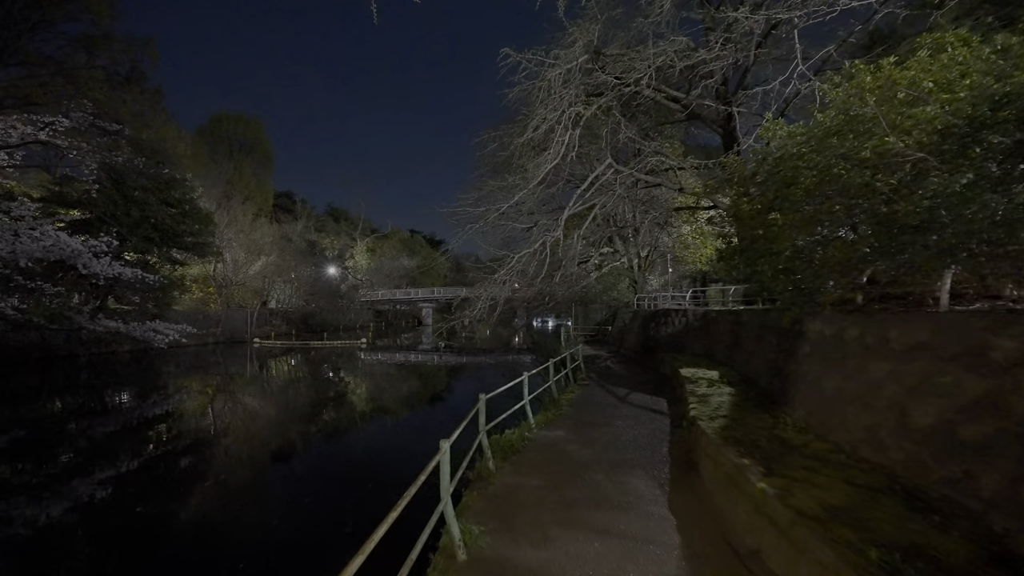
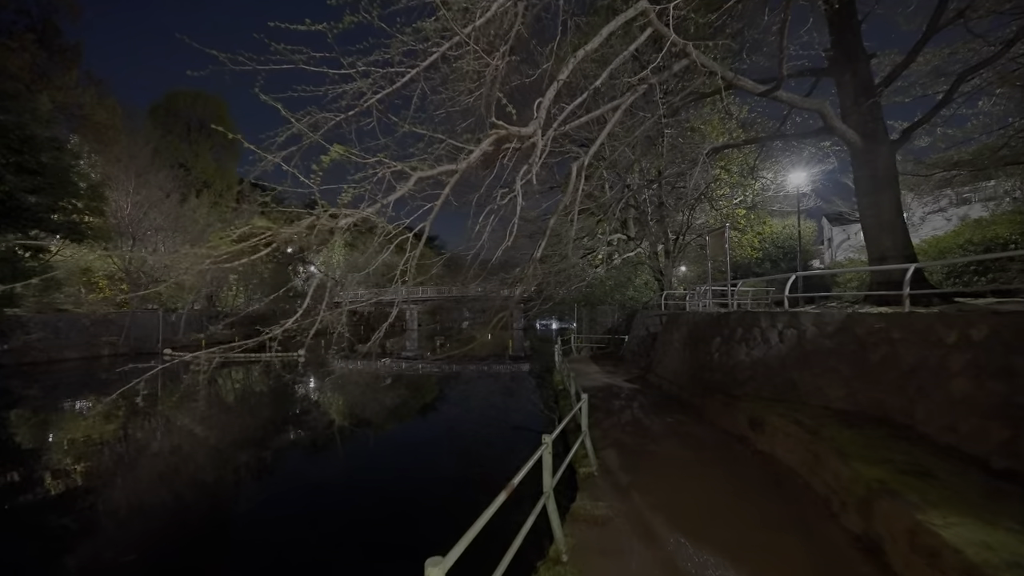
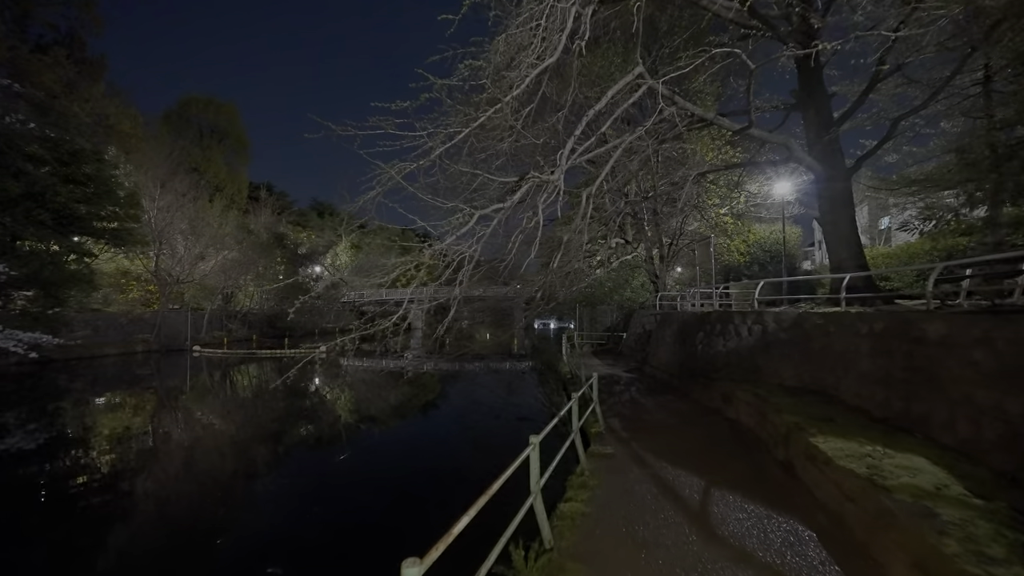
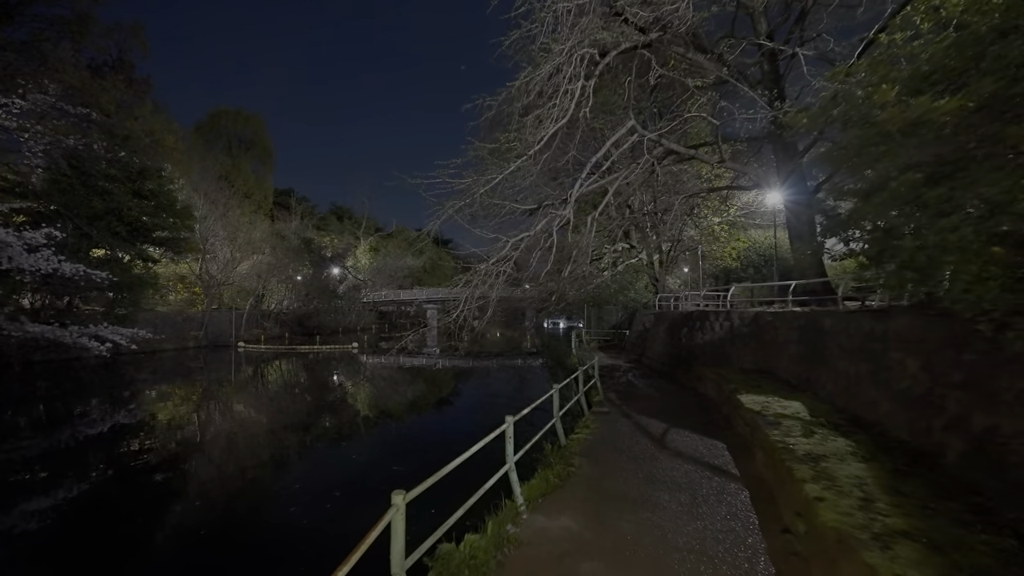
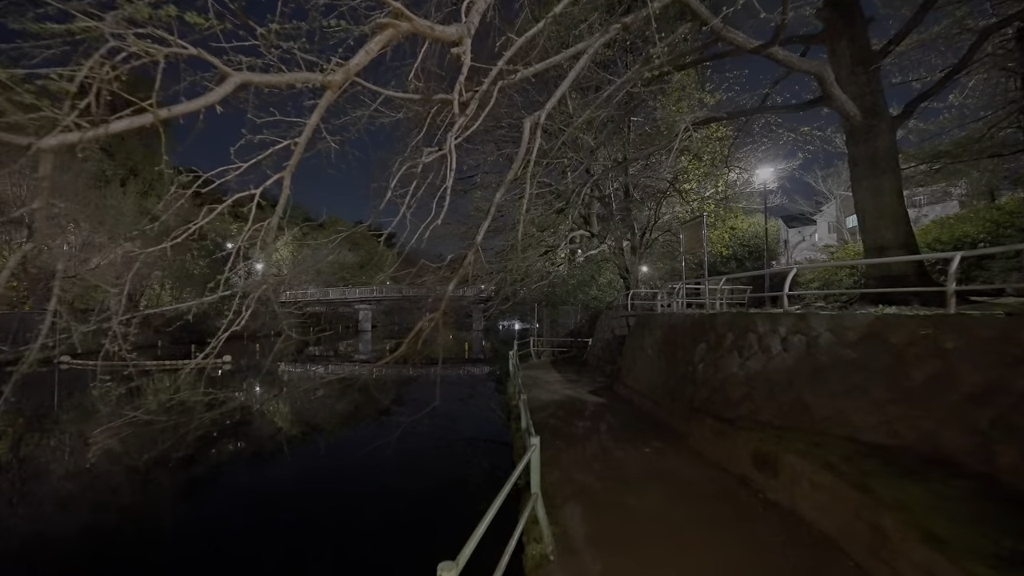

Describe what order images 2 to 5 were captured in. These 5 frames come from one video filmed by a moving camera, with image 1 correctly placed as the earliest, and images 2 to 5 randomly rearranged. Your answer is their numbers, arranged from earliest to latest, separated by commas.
4, 3, 2, 5
